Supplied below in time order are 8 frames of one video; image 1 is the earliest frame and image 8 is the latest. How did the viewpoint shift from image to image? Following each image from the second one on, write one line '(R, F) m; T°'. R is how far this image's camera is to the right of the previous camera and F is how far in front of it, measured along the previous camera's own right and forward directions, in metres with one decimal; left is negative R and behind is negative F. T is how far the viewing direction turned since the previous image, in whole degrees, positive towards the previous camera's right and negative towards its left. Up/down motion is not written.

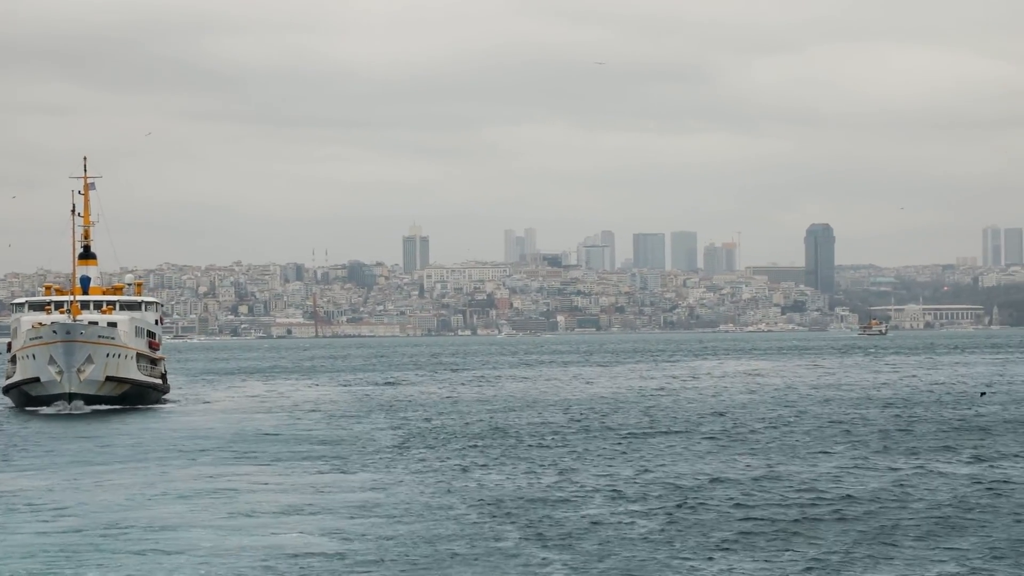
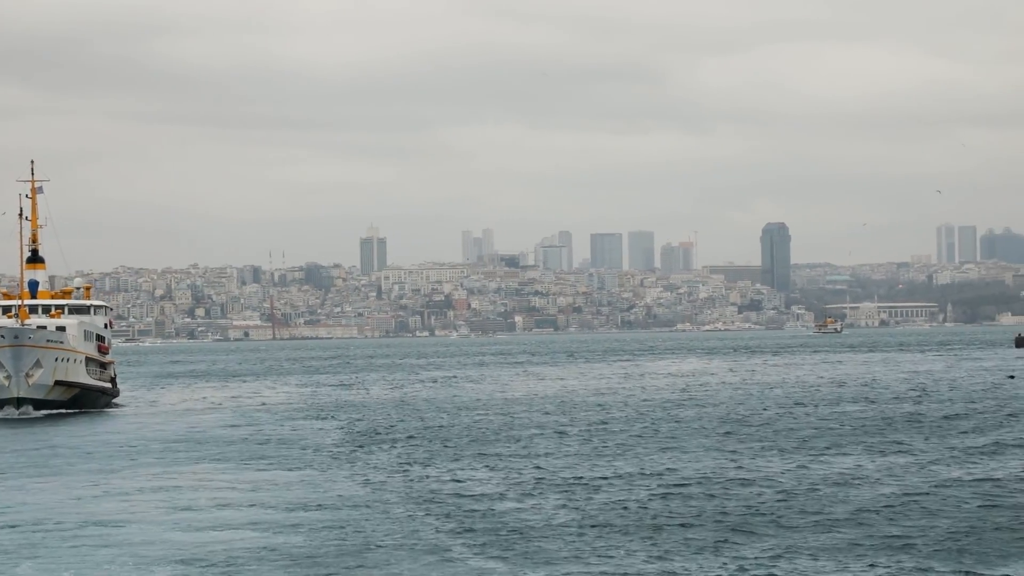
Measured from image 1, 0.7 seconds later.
(+0.2, -0.4) m; +1°
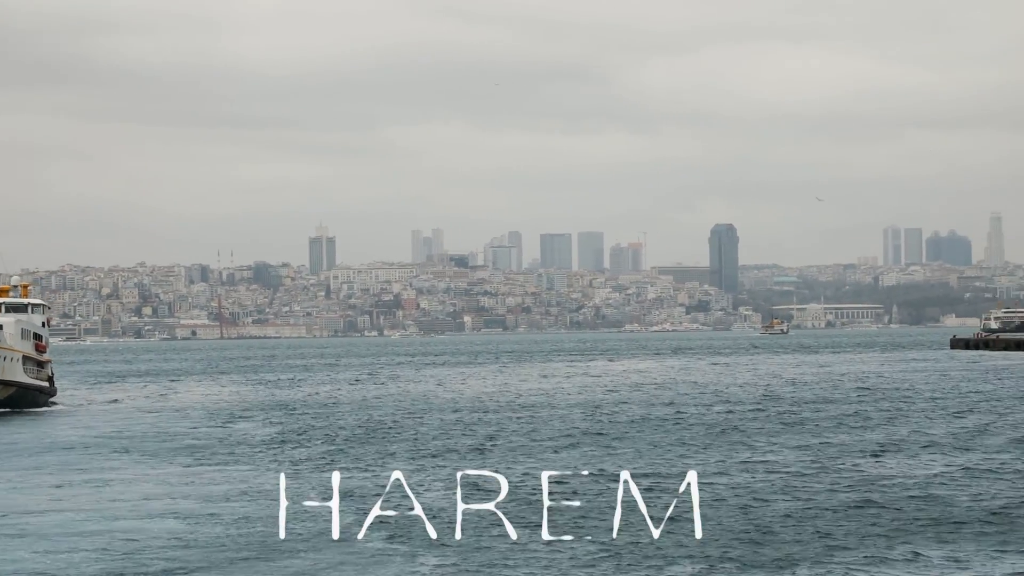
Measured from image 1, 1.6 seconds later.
(+0.3, -0.6) m; +2°
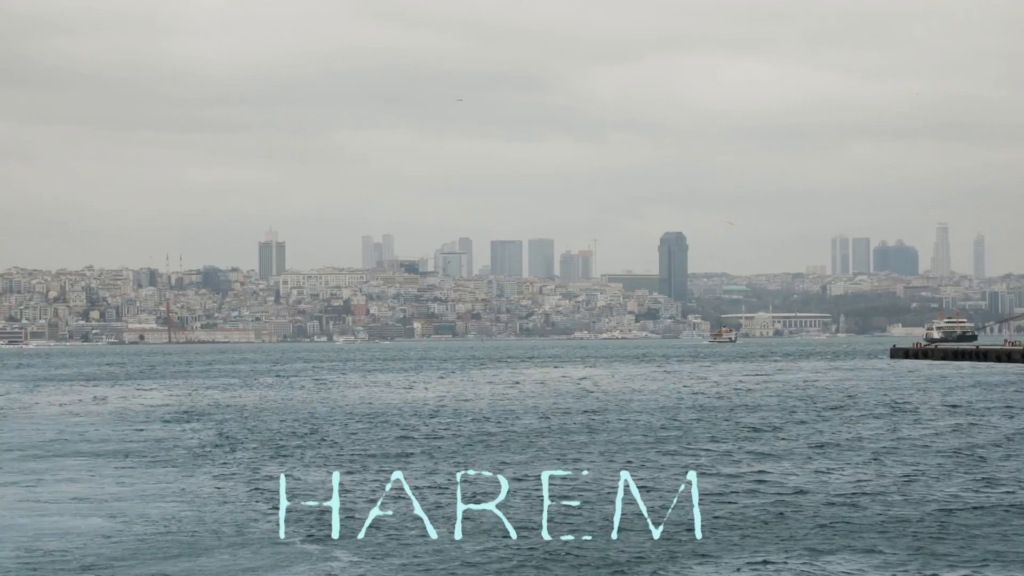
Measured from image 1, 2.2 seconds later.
(+0.2, -0.4) m; +2°
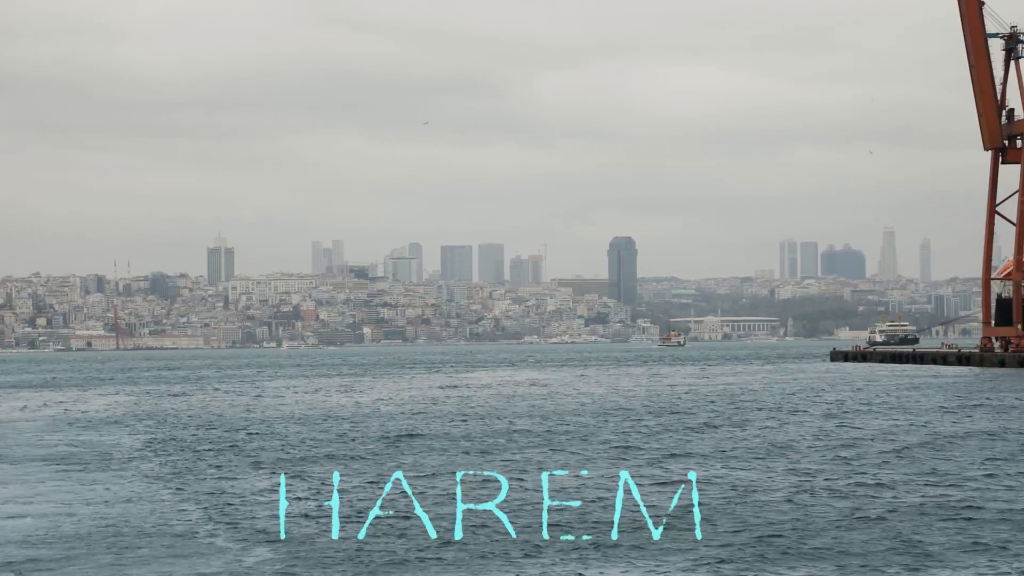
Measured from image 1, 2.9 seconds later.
(+0.3, -0.5) m; +2°
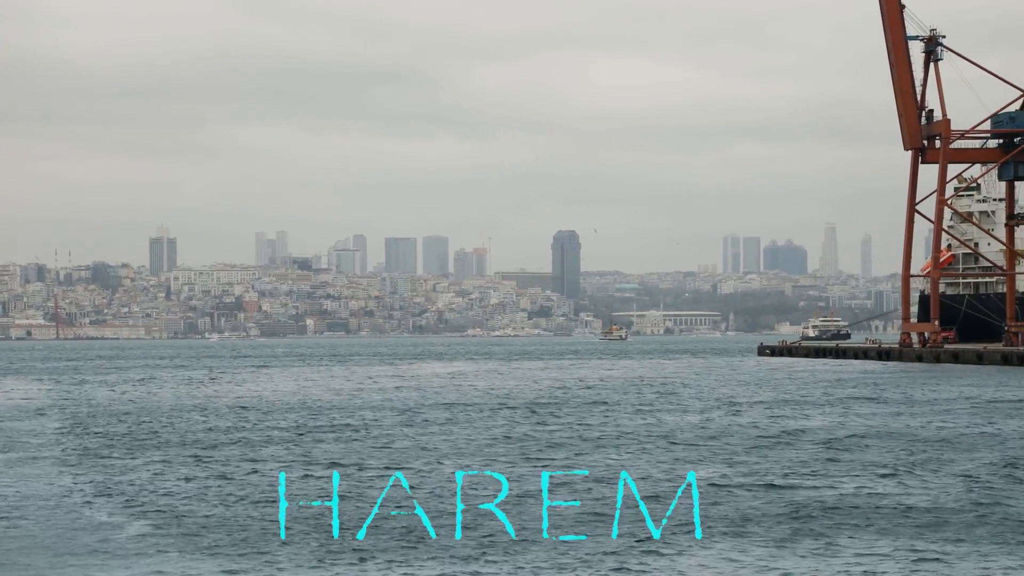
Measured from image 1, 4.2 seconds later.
(+0.5, -0.9) m; +2°
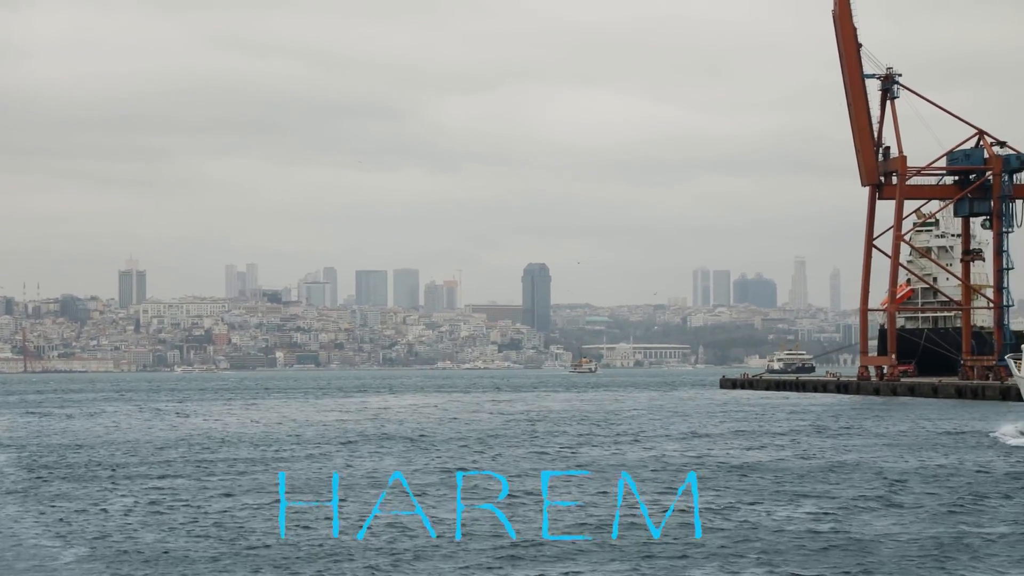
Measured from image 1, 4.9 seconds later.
(+0.3, -0.5) m; +1°
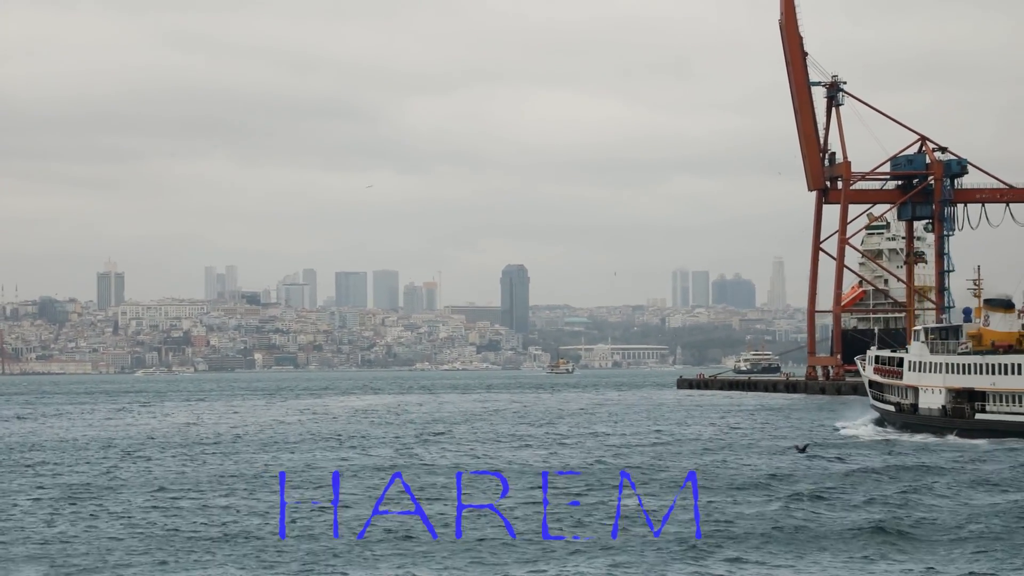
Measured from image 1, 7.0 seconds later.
(+0.9, -1.3) m; +1°
